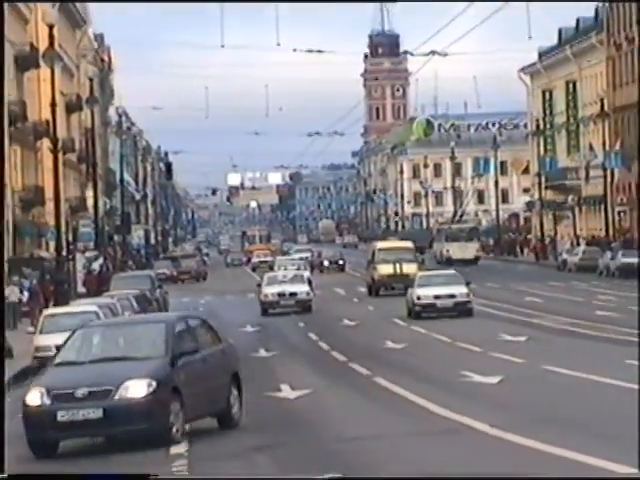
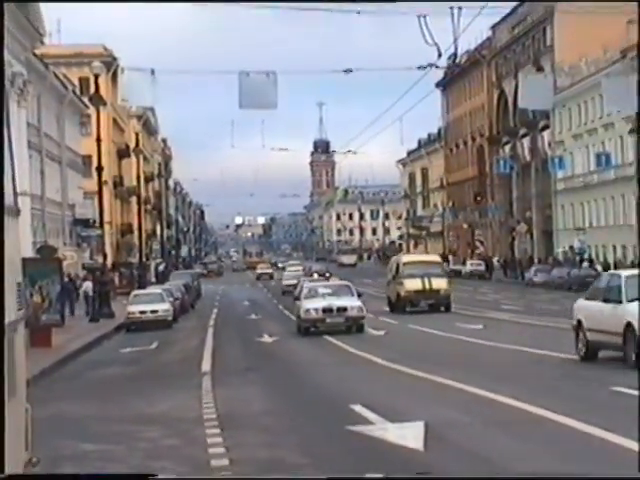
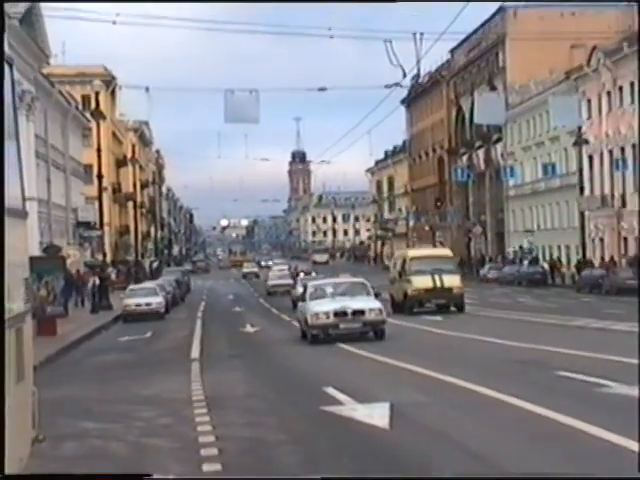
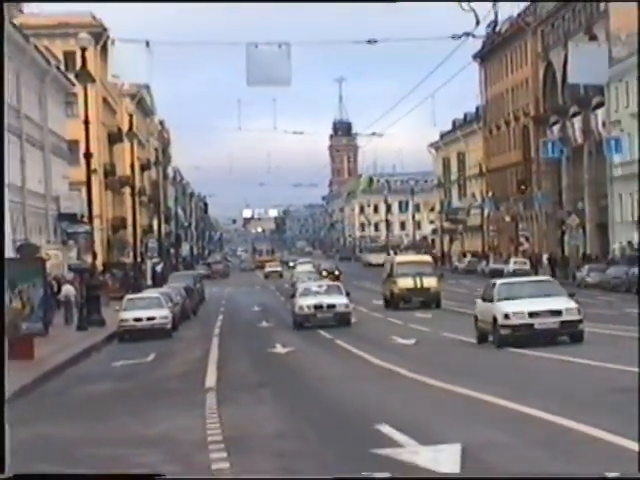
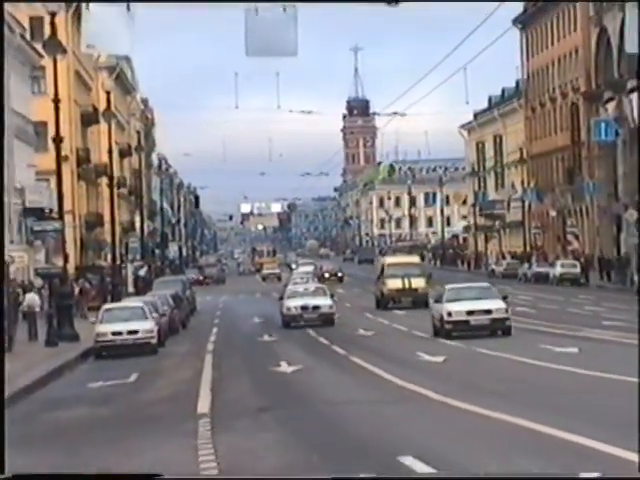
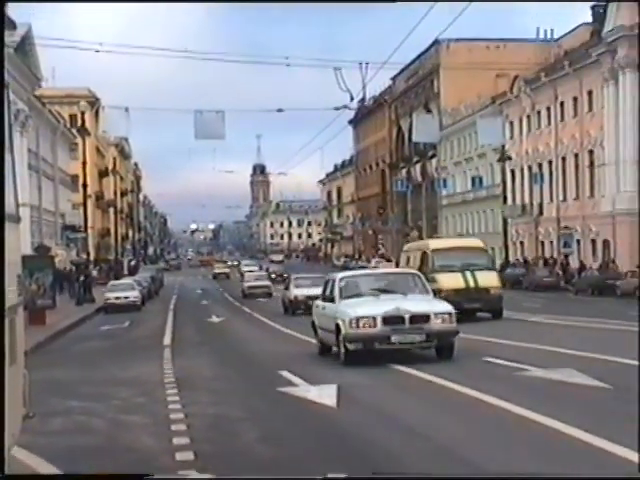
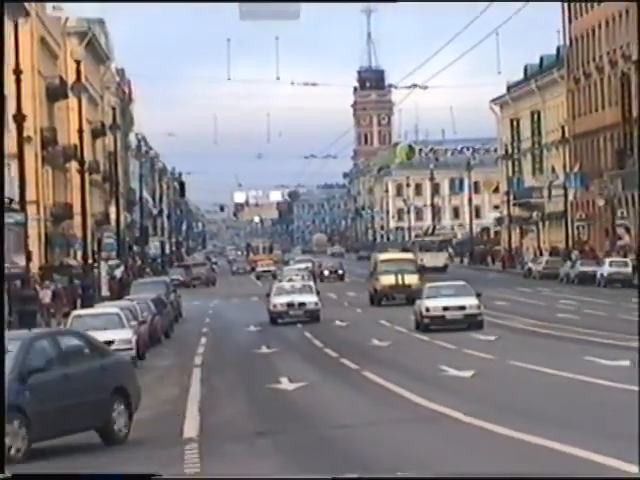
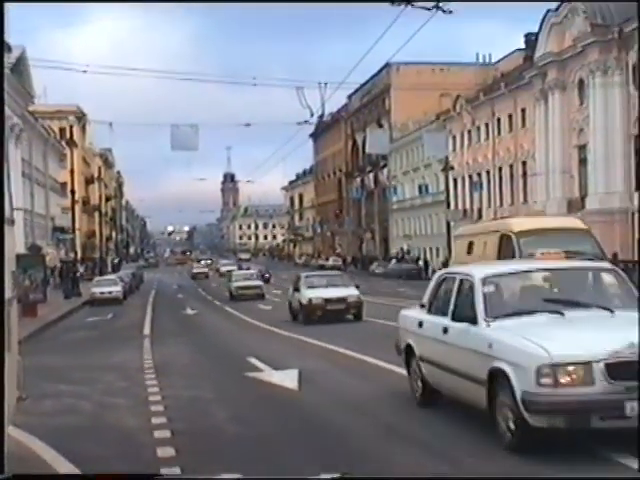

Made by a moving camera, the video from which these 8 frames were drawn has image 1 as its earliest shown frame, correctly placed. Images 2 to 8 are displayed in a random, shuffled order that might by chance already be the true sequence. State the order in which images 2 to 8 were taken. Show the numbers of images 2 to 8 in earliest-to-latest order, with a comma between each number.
7, 5, 4, 2, 3, 6, 8
